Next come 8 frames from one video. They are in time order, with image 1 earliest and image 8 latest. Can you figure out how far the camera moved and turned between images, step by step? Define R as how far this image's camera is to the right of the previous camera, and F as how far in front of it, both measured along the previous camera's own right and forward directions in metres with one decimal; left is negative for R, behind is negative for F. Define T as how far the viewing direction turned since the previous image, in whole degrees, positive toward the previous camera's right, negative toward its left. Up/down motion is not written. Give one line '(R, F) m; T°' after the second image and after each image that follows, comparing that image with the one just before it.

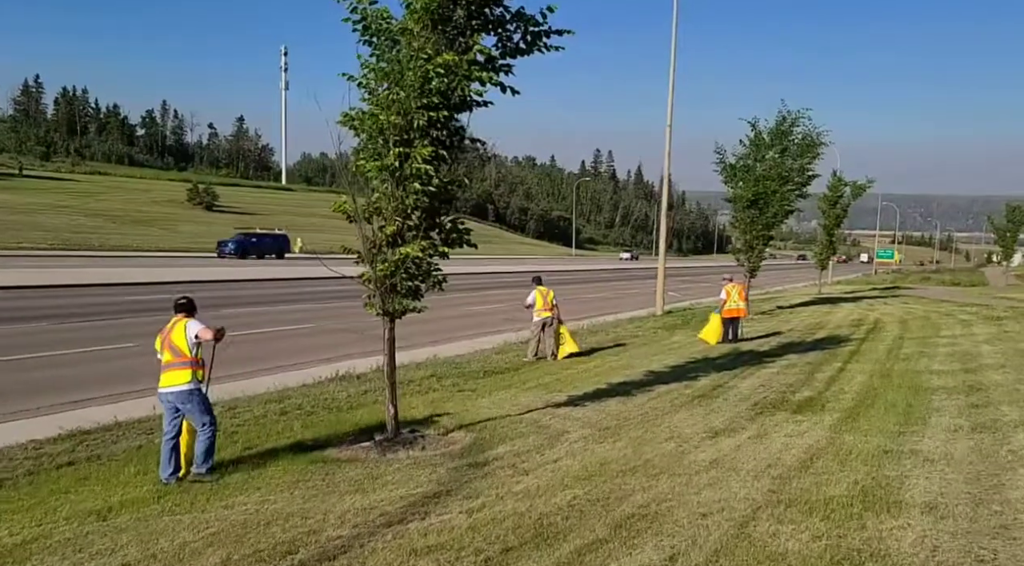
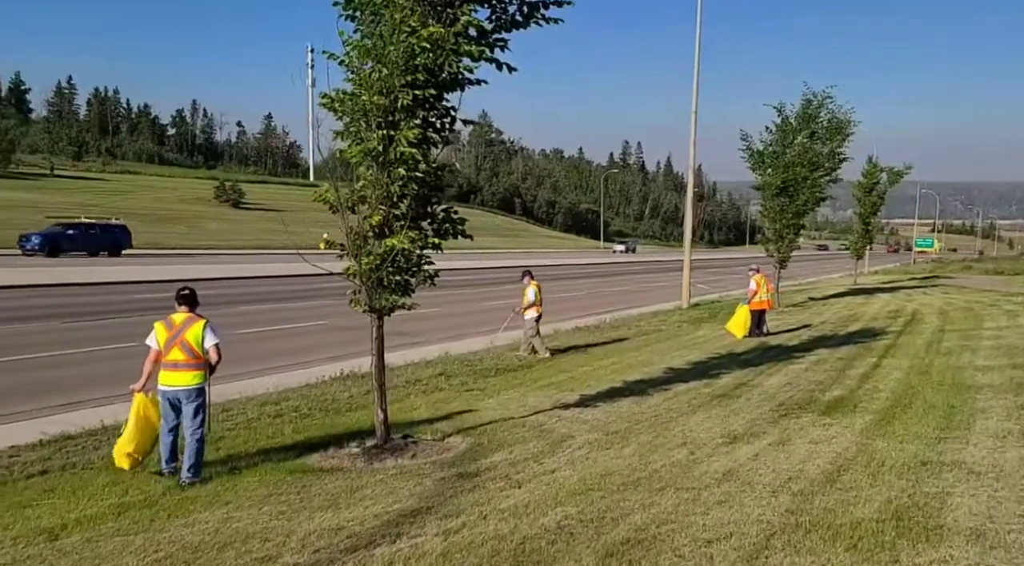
(+0.3, +0.7) m; -2°
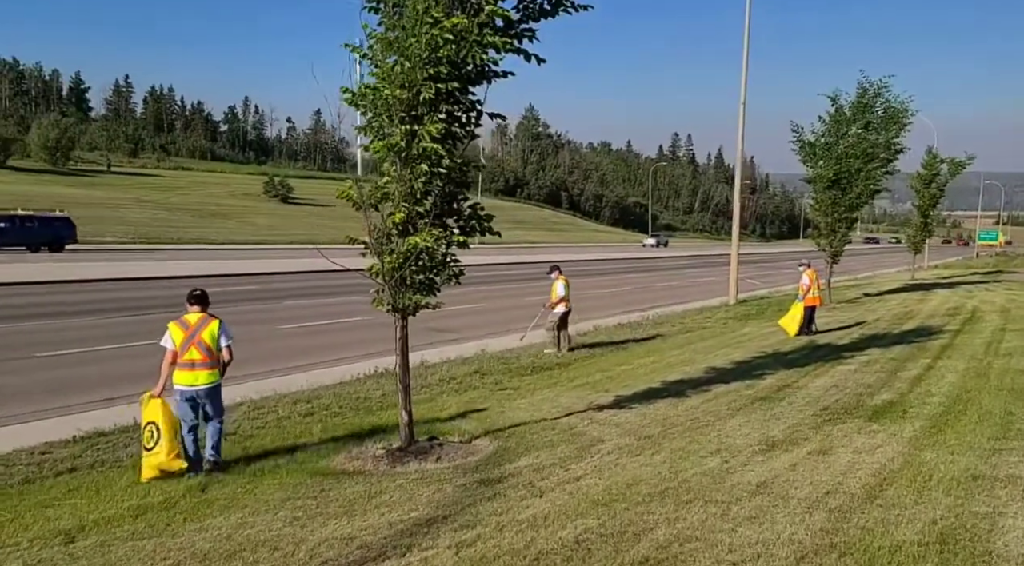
(+0.2, +0.3) m; -3°
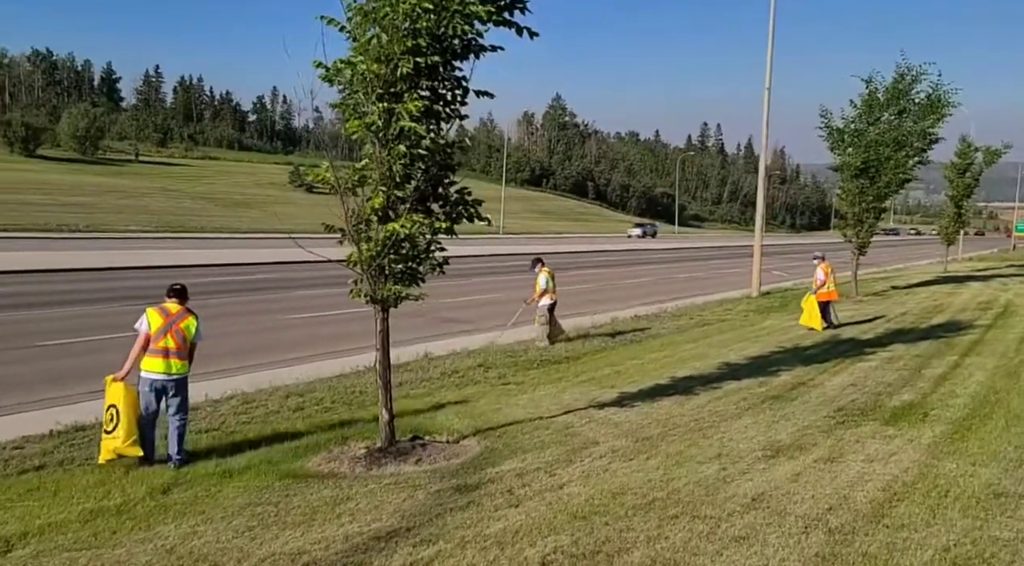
(+0.3, +0.5) m; -2°
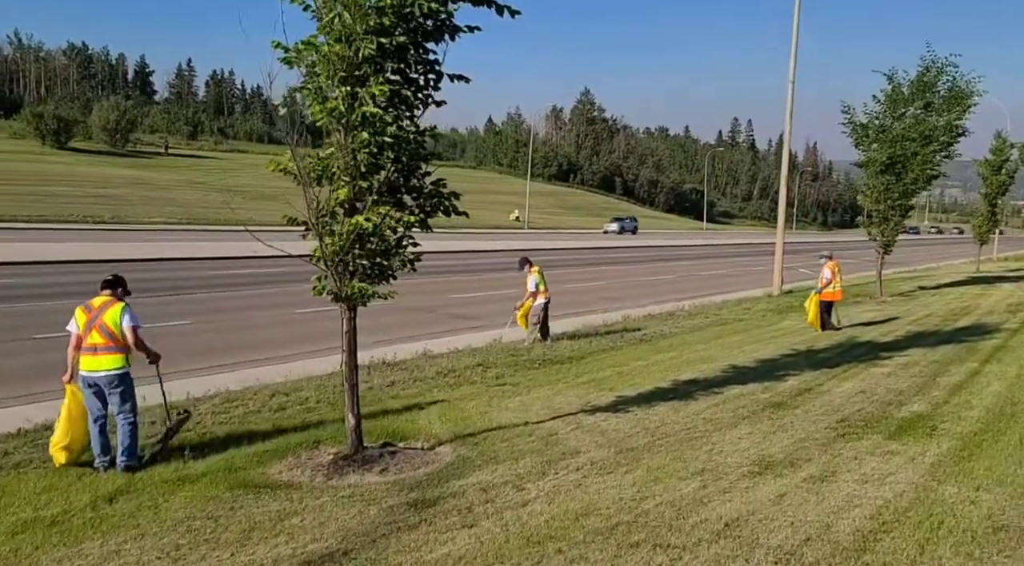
(+0.4, +0.4) m; -2°
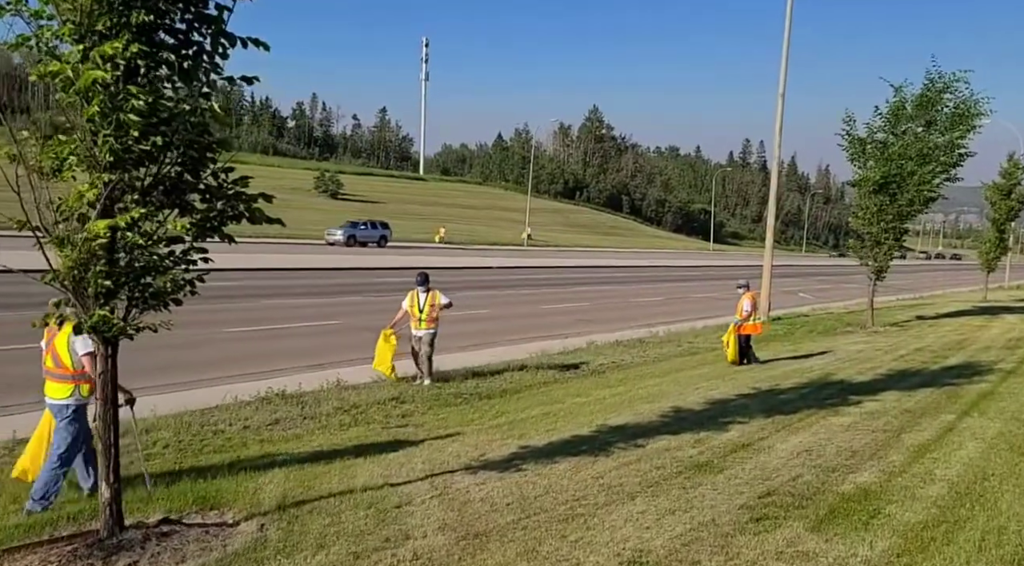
(+1.1, +1.5) m; -1°
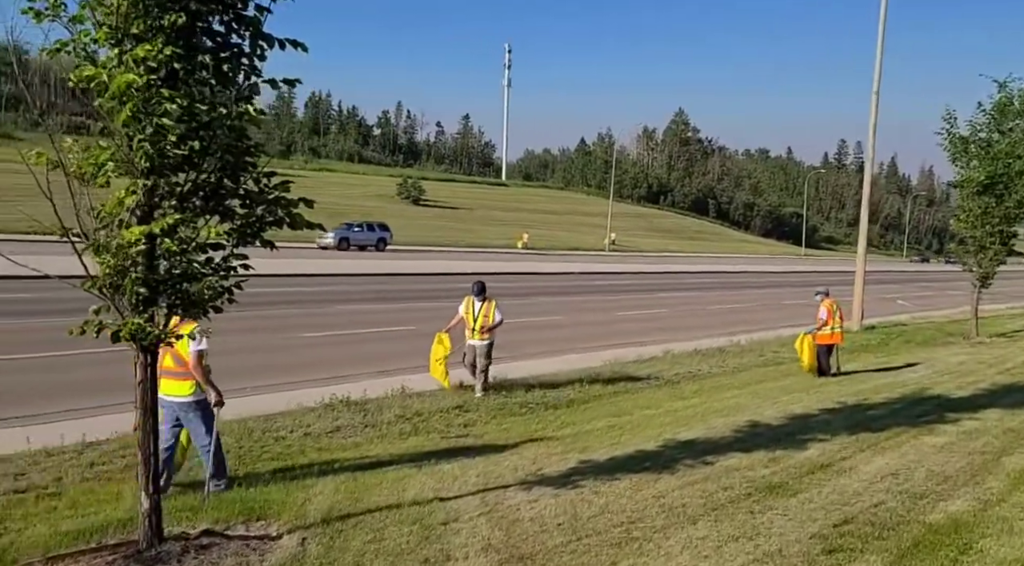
(+0.2, +0.3) m; -5°
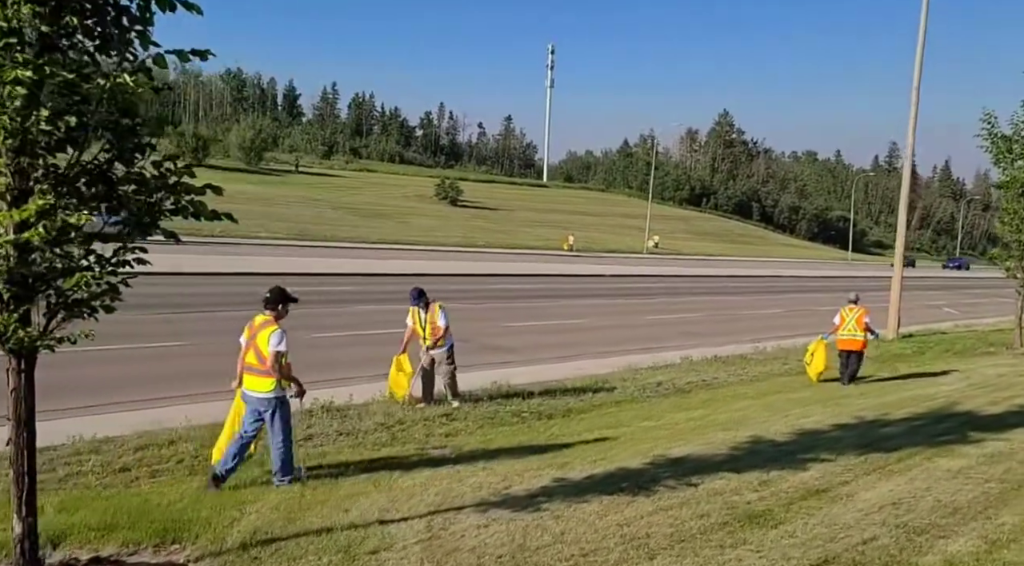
(+0.6, +0.6) m; -3°
